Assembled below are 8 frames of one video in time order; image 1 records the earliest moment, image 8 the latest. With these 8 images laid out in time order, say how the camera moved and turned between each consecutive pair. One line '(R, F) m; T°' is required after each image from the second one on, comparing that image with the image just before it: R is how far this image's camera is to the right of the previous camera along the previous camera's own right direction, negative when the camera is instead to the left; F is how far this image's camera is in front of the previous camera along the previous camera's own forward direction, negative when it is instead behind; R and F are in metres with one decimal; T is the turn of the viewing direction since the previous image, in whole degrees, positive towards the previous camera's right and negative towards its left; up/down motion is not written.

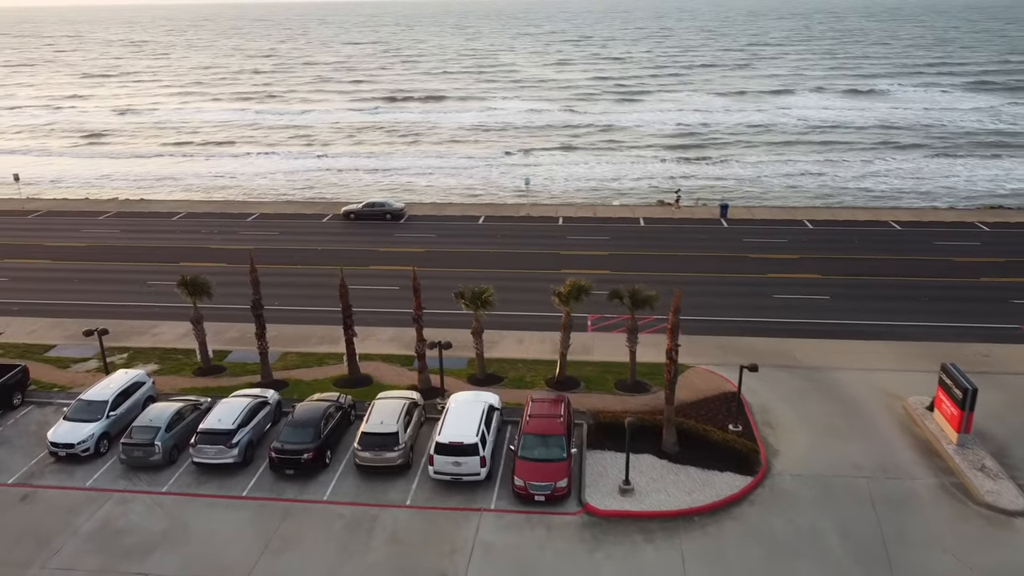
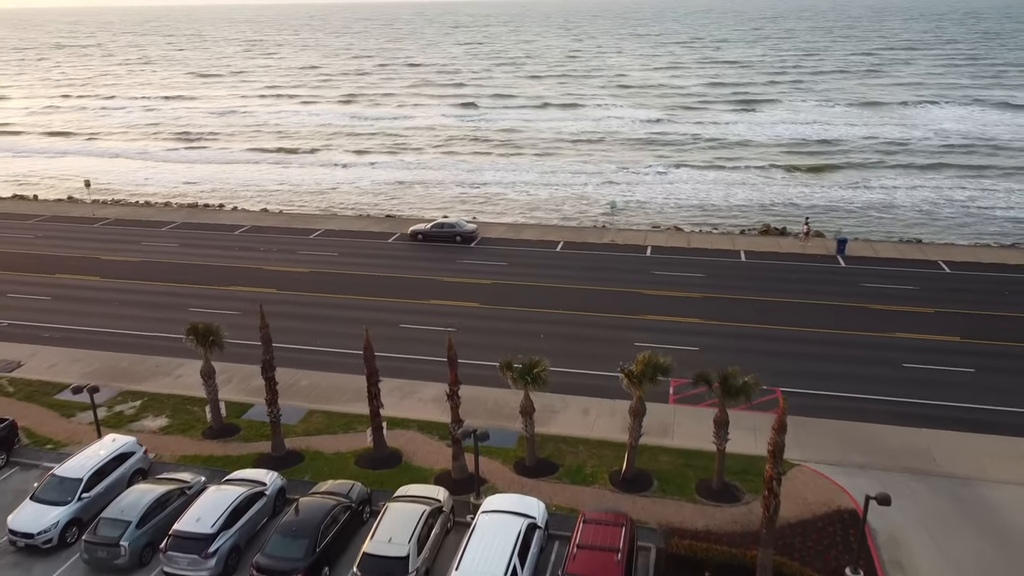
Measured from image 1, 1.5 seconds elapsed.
(+0.8, +4.3) m; -7°
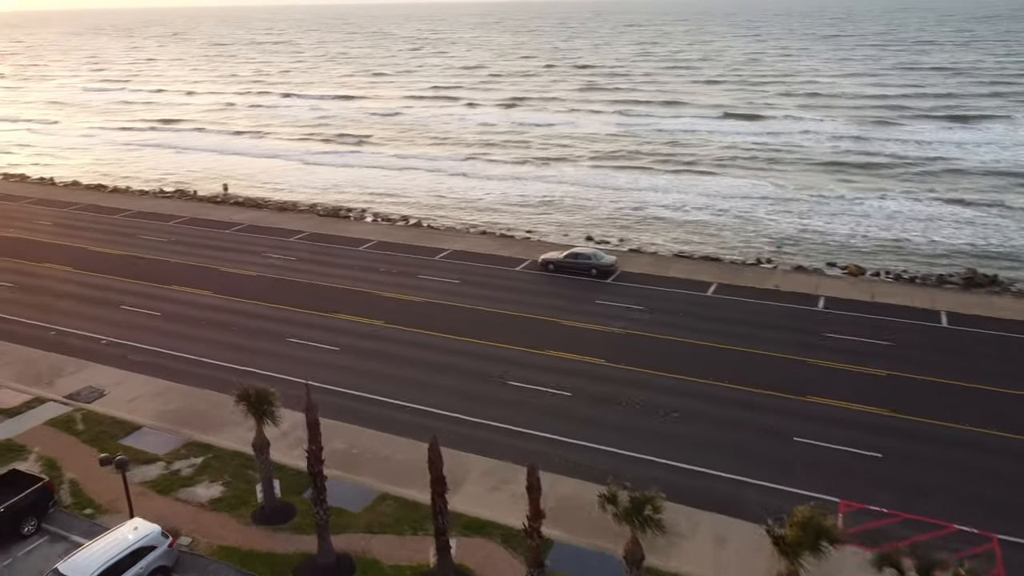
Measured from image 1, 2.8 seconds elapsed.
(+0.7, +4.6) m; -11°
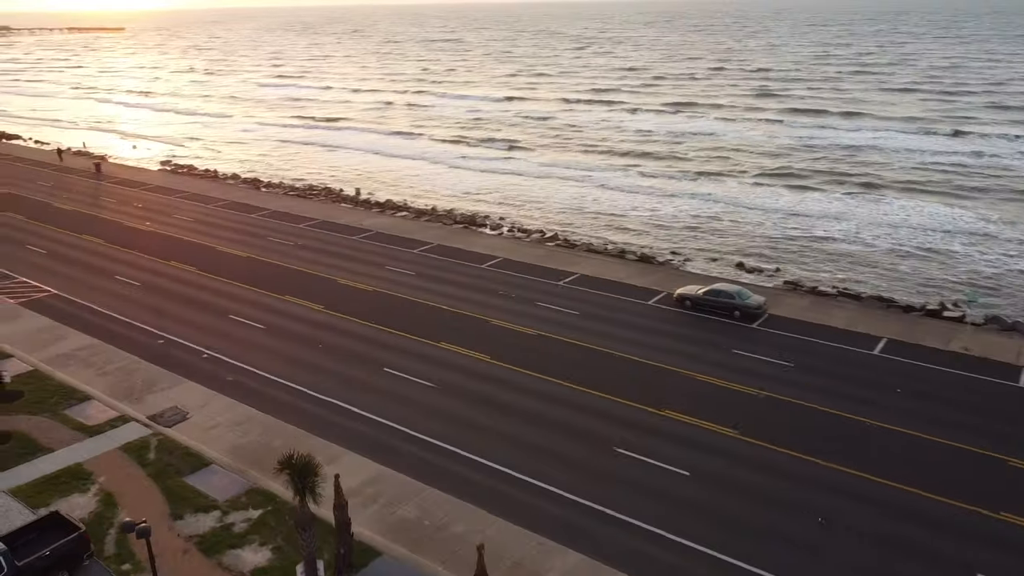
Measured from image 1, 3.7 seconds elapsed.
(+0.9, +3.4) m; -11°
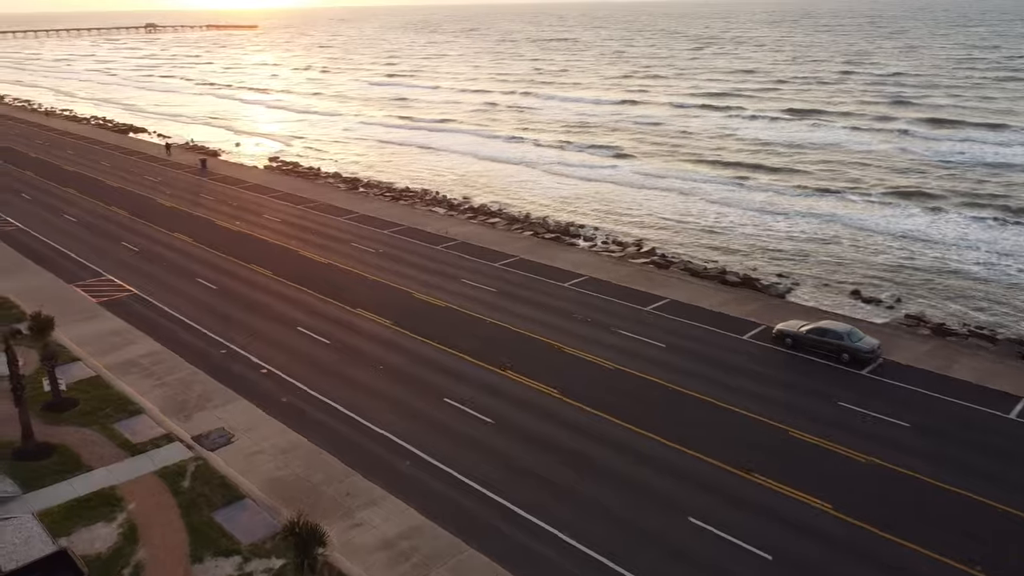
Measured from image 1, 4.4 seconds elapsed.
(+1.0, +2.3) m; -8°
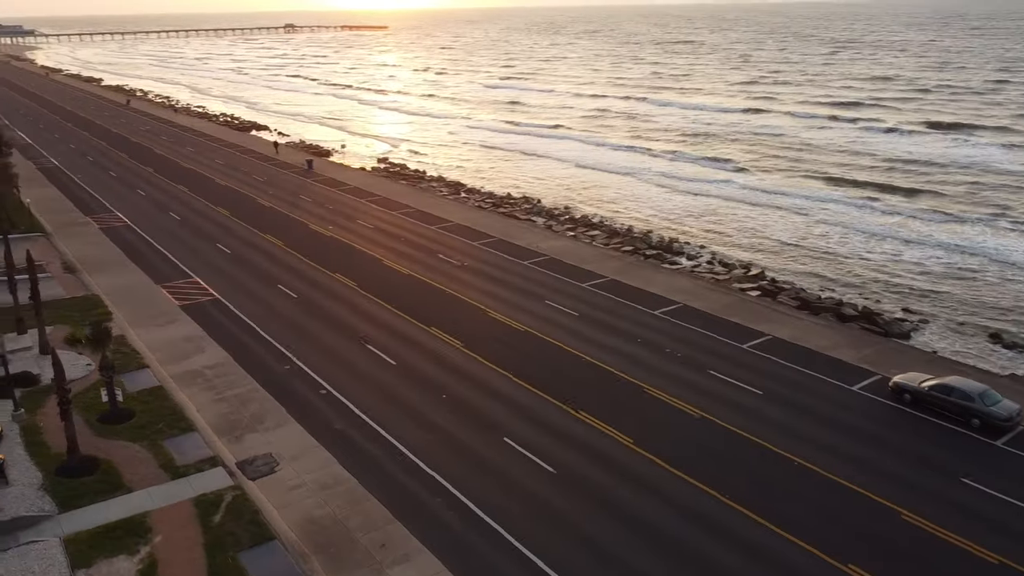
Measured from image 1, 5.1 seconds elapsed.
(+1.1, +2.2) m; -8°
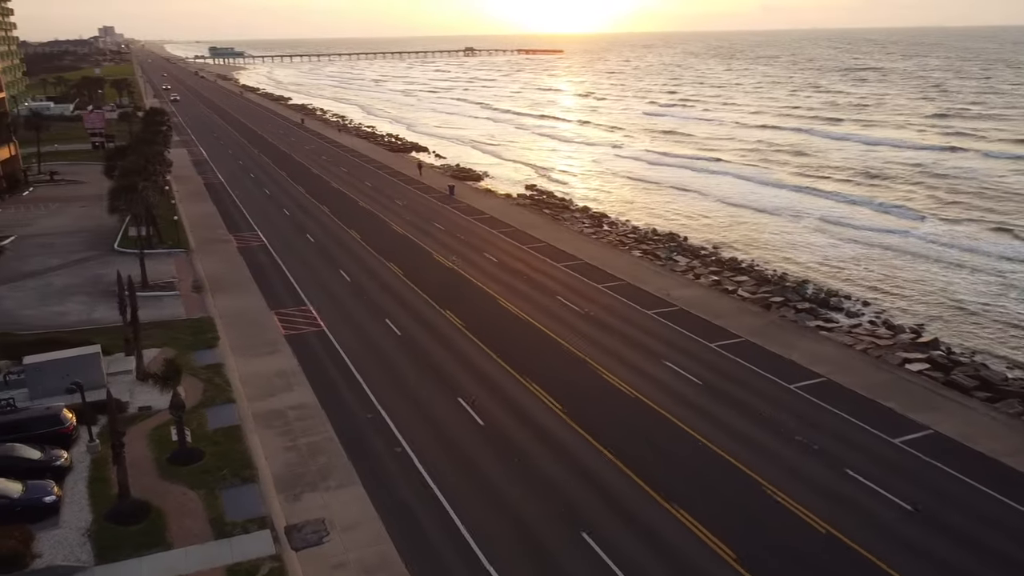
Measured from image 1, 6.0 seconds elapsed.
(+1.6, +2.9) m; -12°
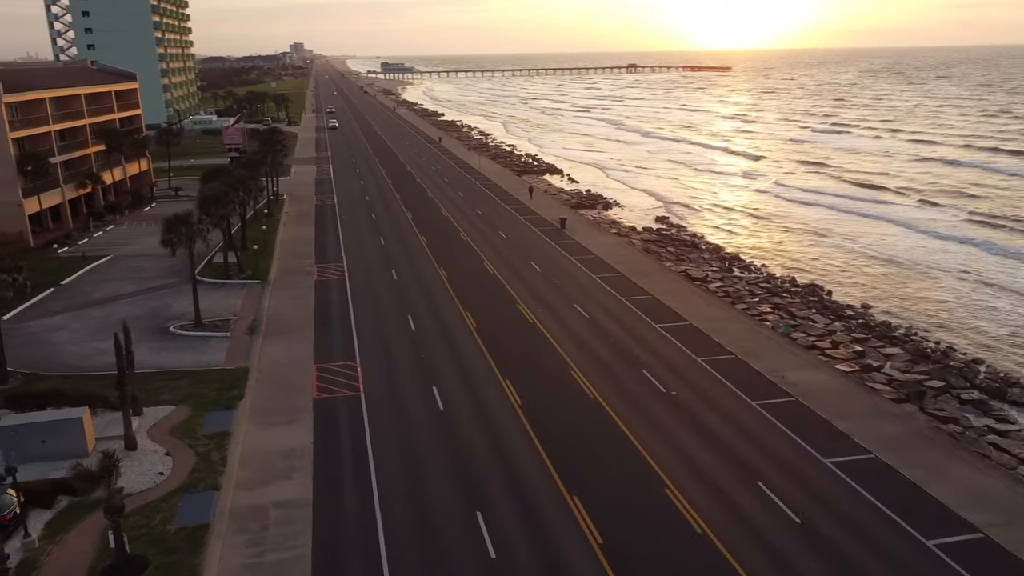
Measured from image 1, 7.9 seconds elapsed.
(+2.8, +5.6) m; -11°
